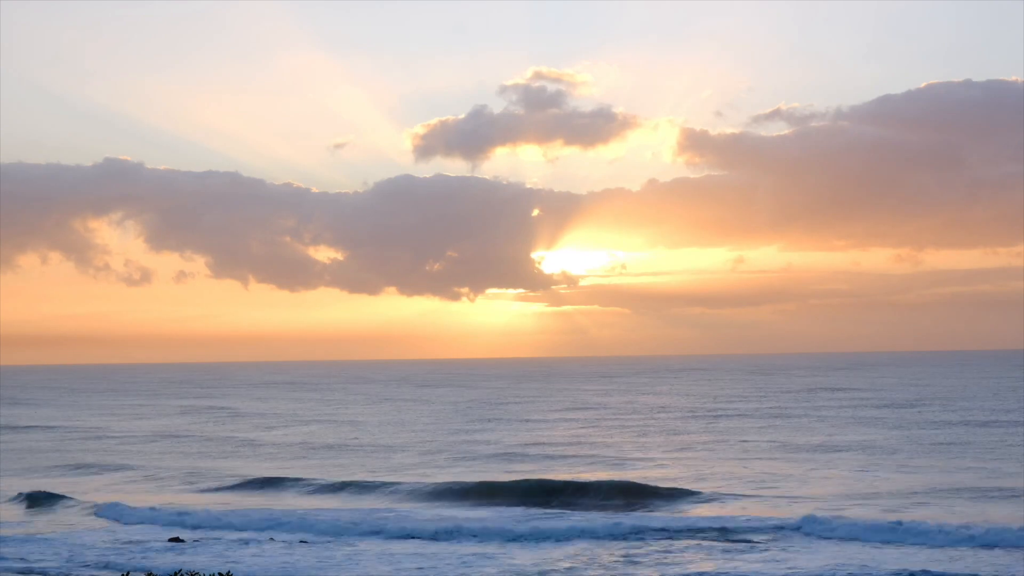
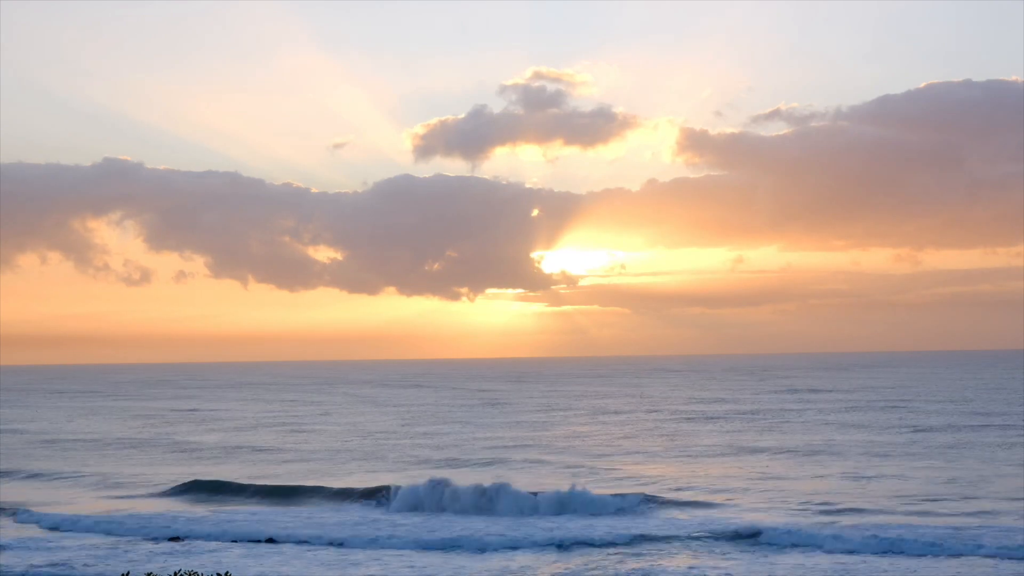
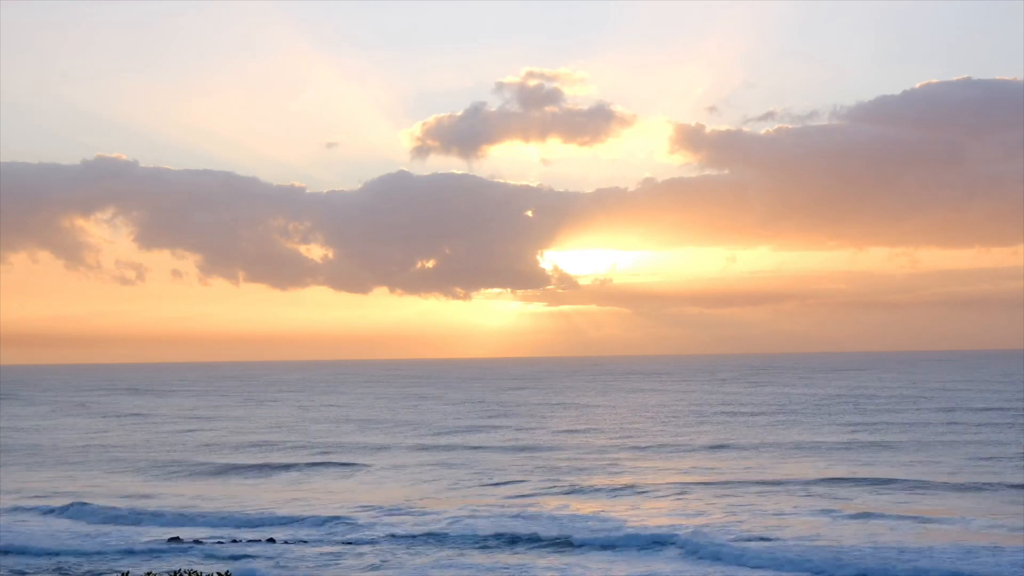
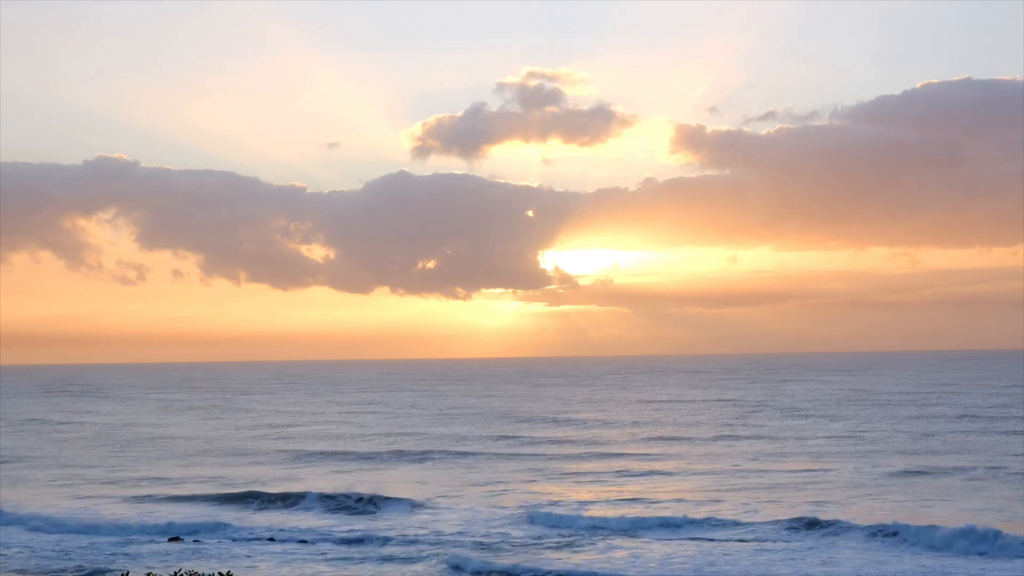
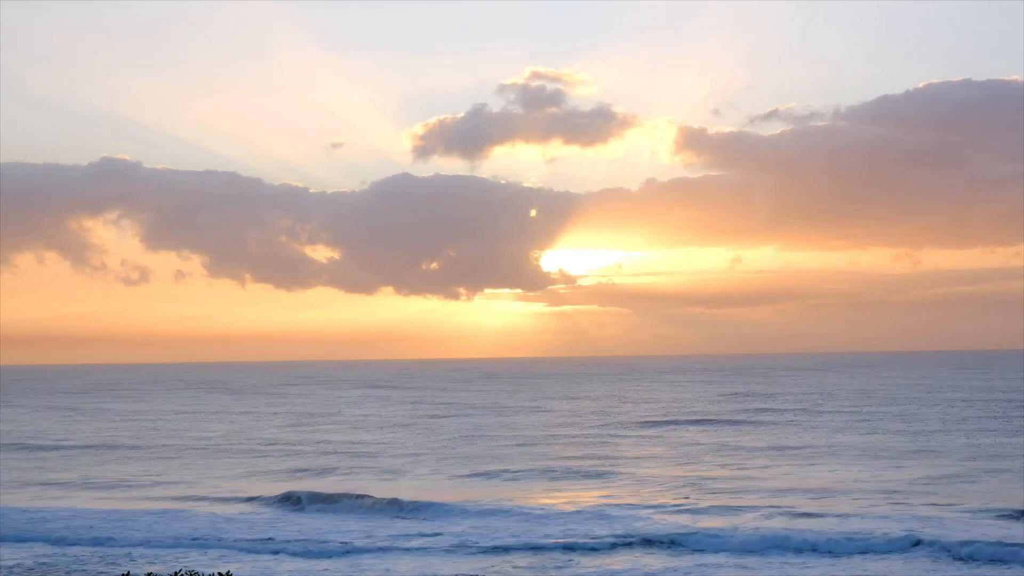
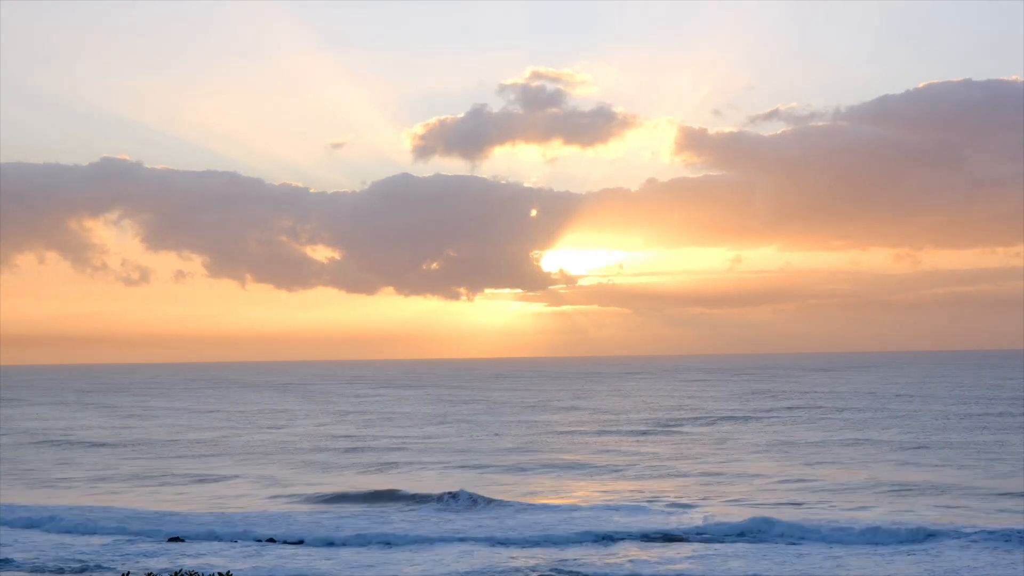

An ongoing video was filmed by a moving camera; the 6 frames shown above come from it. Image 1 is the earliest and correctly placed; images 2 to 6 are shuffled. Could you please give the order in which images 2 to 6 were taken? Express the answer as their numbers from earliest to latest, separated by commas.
2, 6, 5, 4, 3
